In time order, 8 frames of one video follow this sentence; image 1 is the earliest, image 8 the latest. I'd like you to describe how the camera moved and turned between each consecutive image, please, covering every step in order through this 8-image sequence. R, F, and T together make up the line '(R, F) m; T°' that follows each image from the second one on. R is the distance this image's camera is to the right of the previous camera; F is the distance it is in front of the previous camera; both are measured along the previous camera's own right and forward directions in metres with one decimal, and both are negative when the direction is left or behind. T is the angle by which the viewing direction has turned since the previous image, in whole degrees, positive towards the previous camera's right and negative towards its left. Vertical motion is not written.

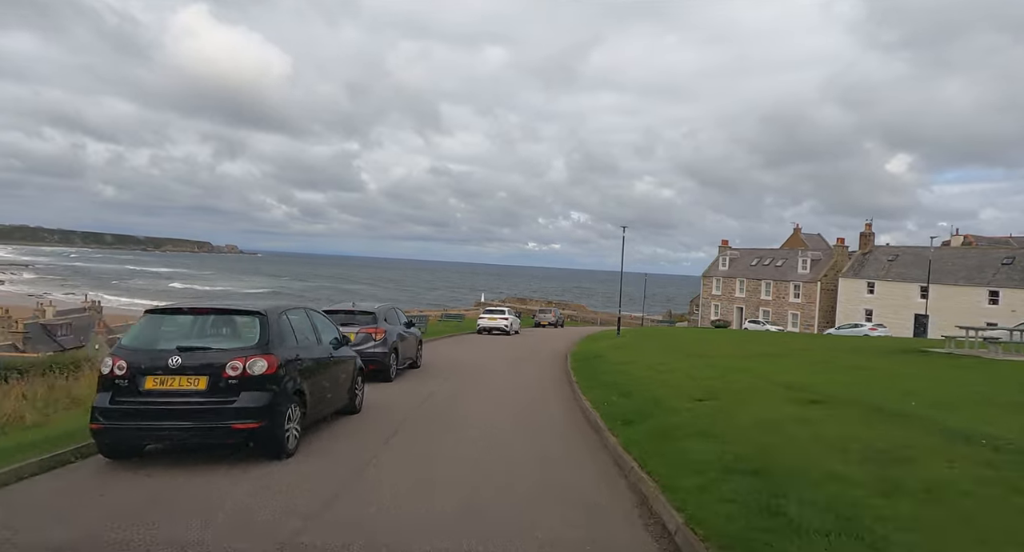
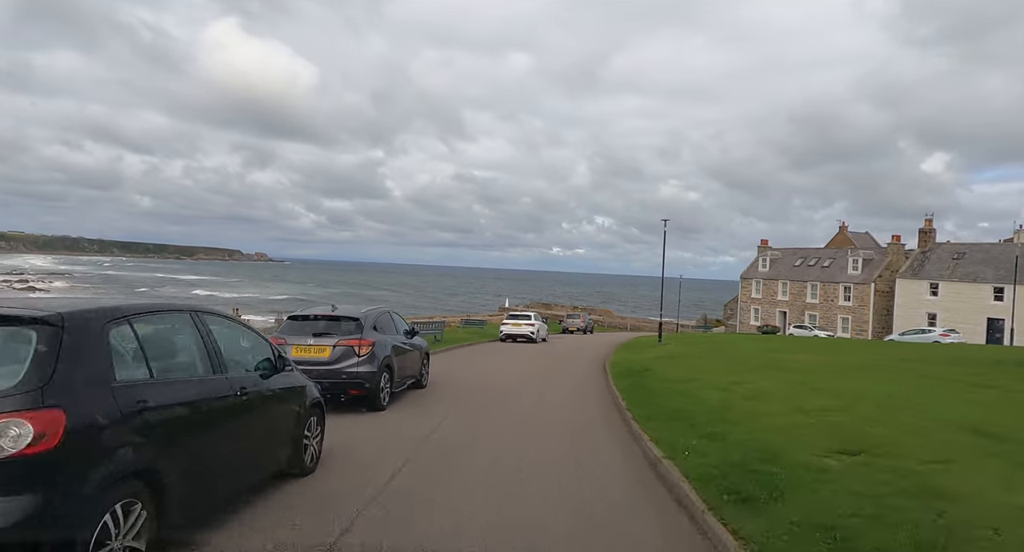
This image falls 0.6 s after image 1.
(-0.1, +3.1) m; -2°
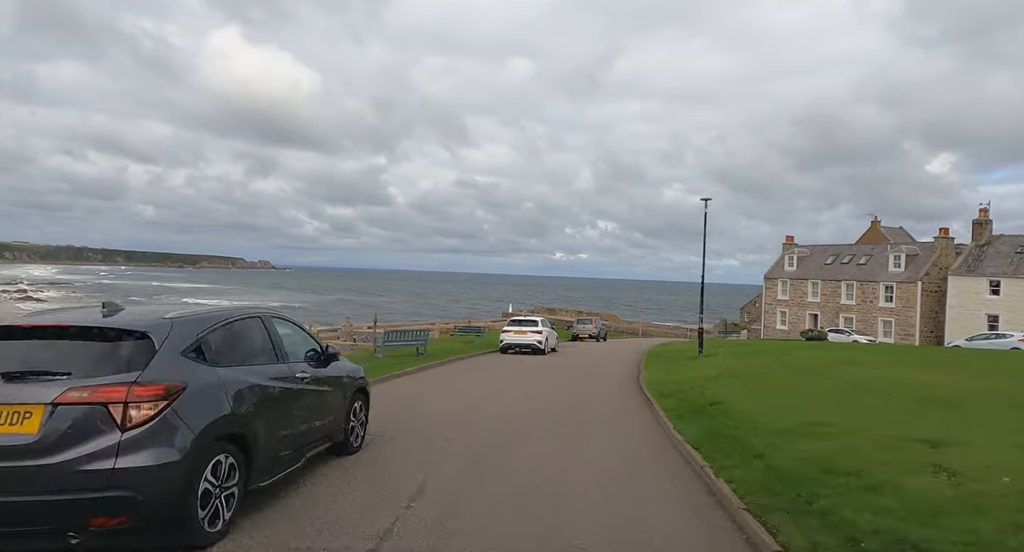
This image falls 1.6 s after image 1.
(0.0, +5.1) m; 0°
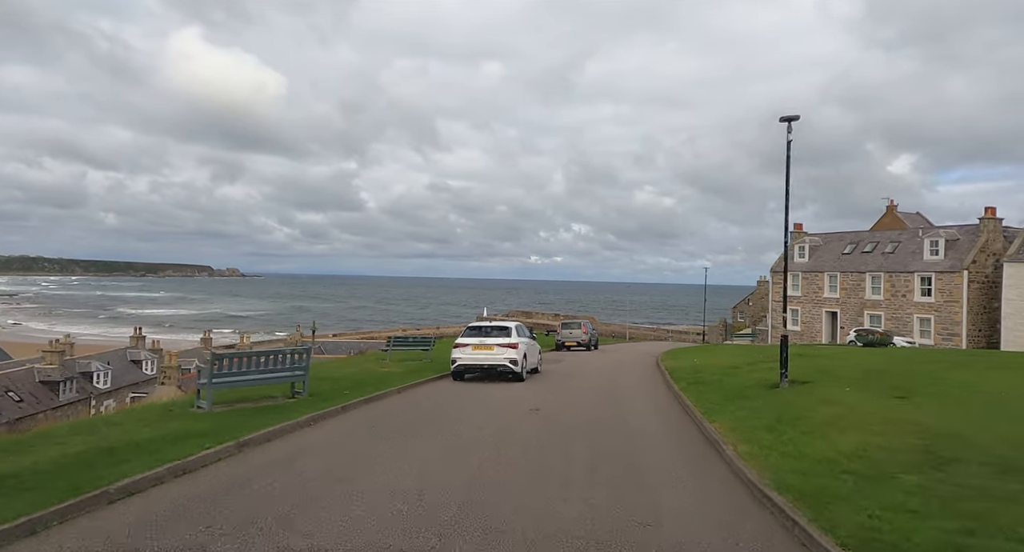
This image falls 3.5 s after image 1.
(+0.4, +8.2) m; +2°
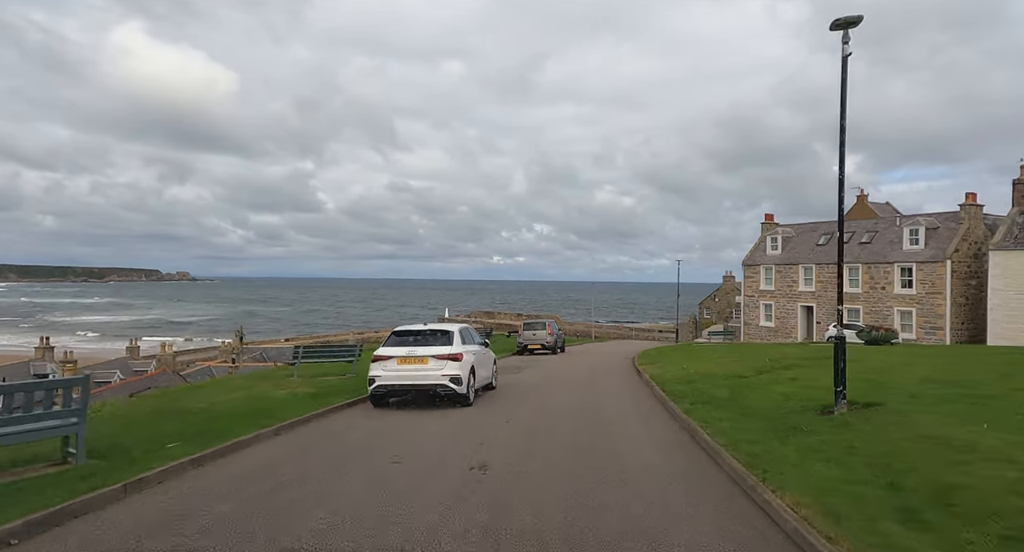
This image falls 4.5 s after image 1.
(+0.3, +3.8) m; +3°
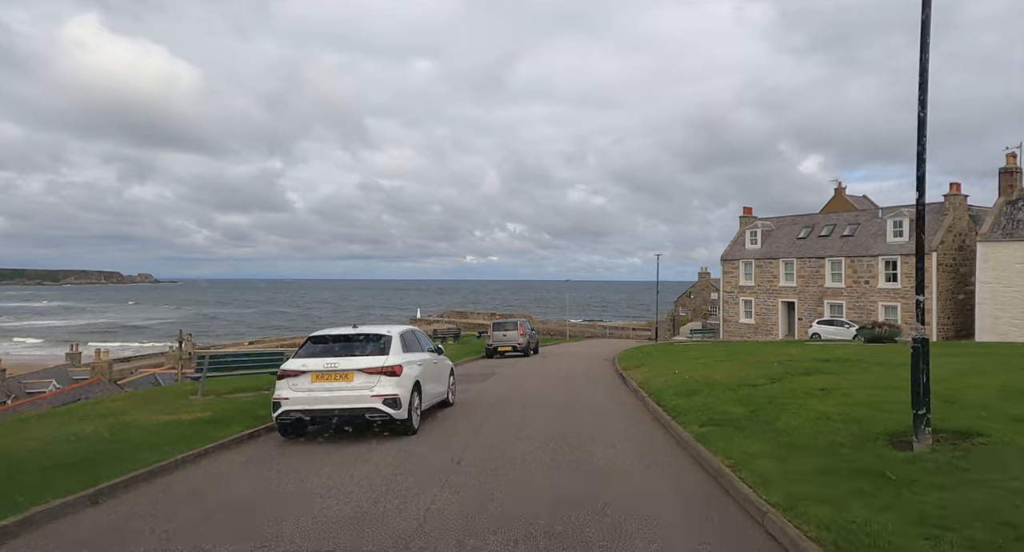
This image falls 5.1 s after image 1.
(+0.2, +2.5) m; +2°
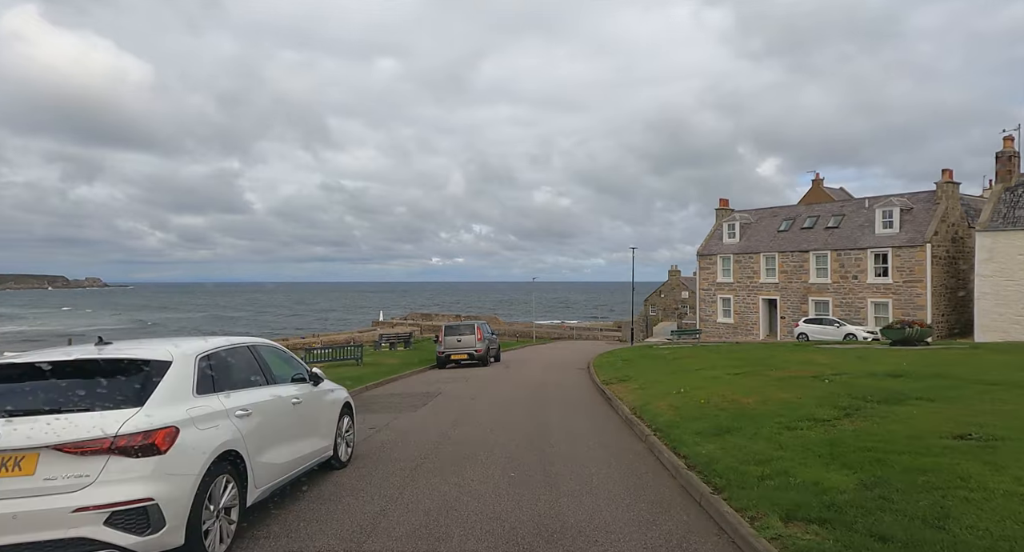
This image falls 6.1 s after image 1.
(+0.4, +4.1) m; +3°
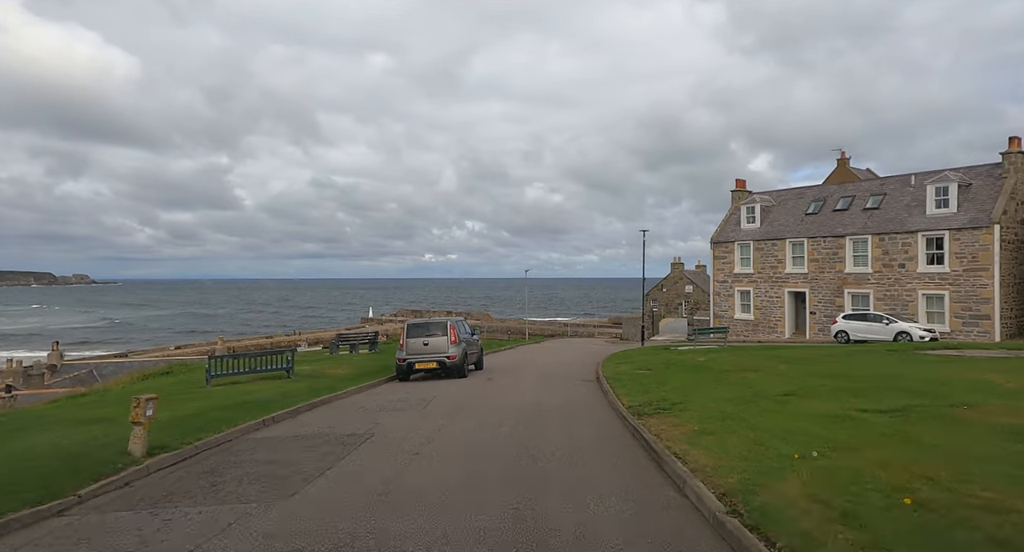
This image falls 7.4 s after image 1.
(+0.2, +5.6) m; +1°
